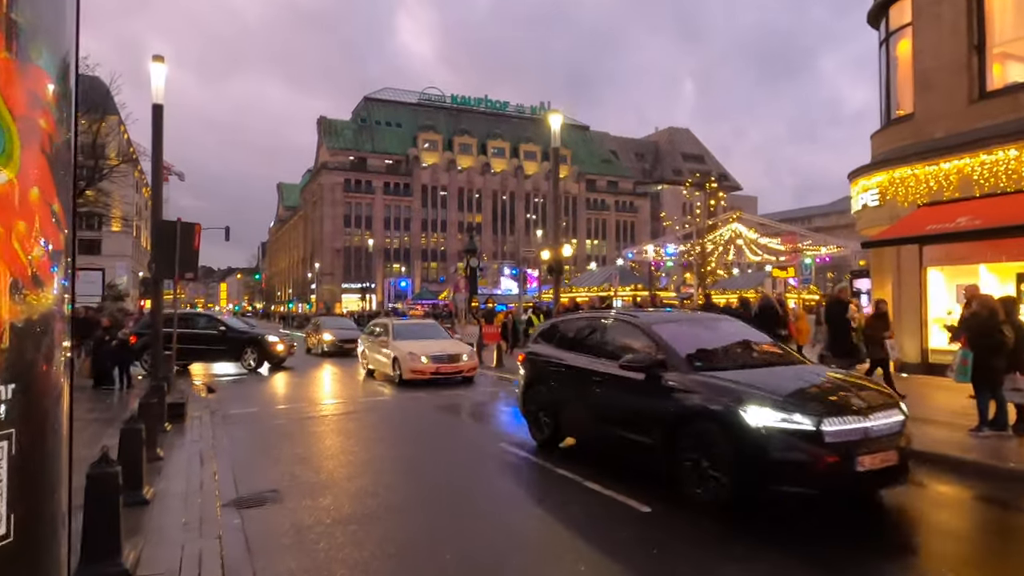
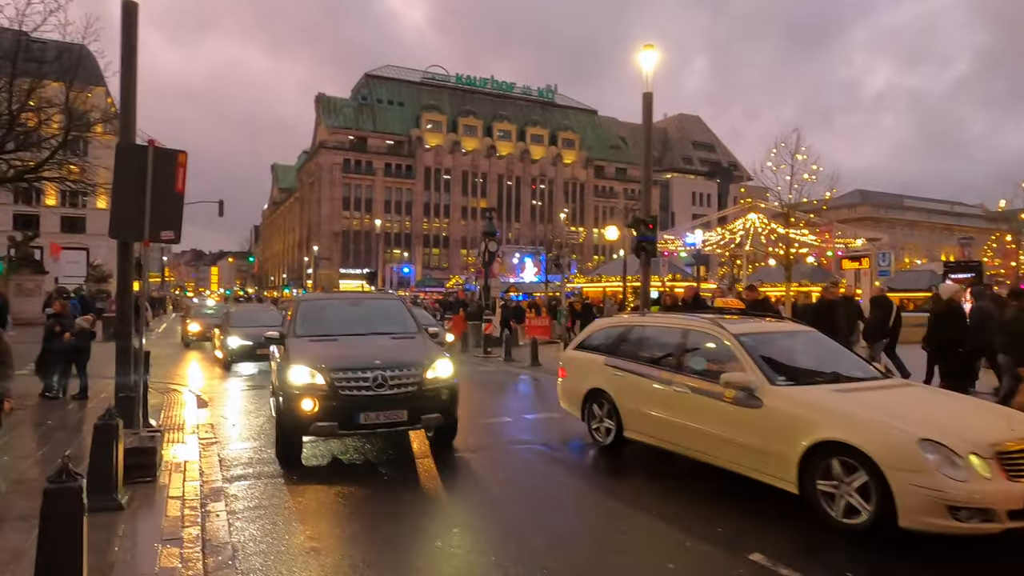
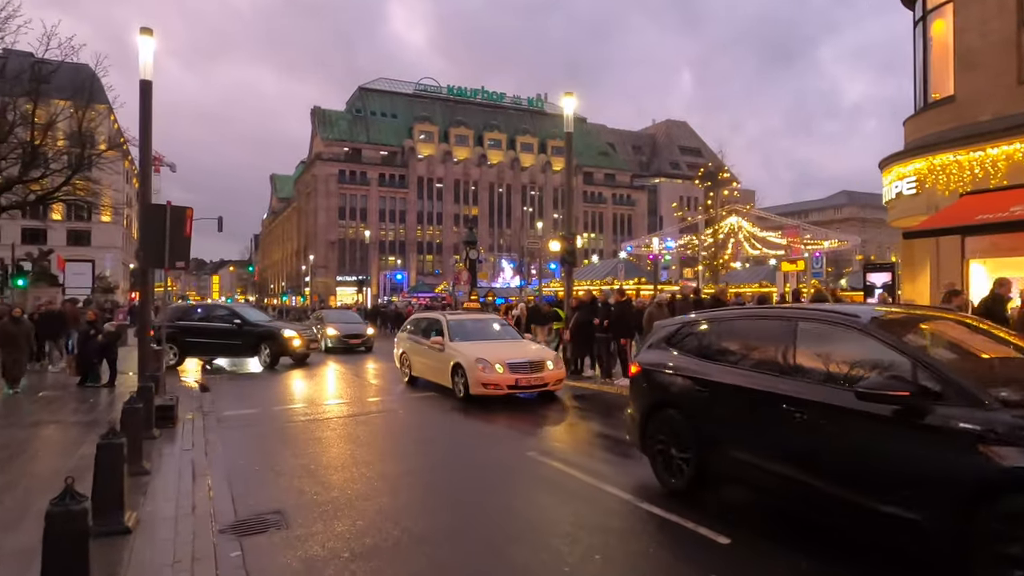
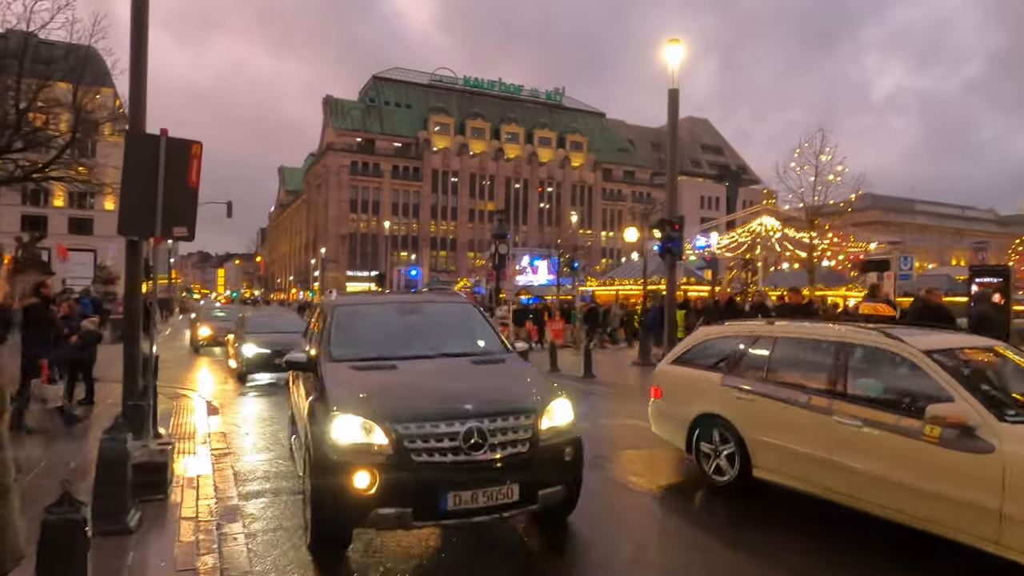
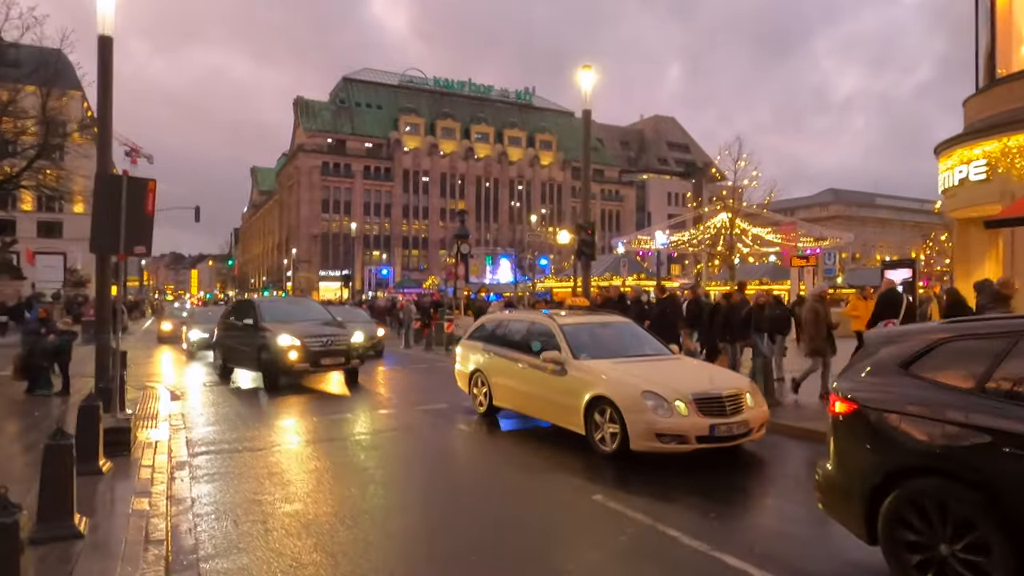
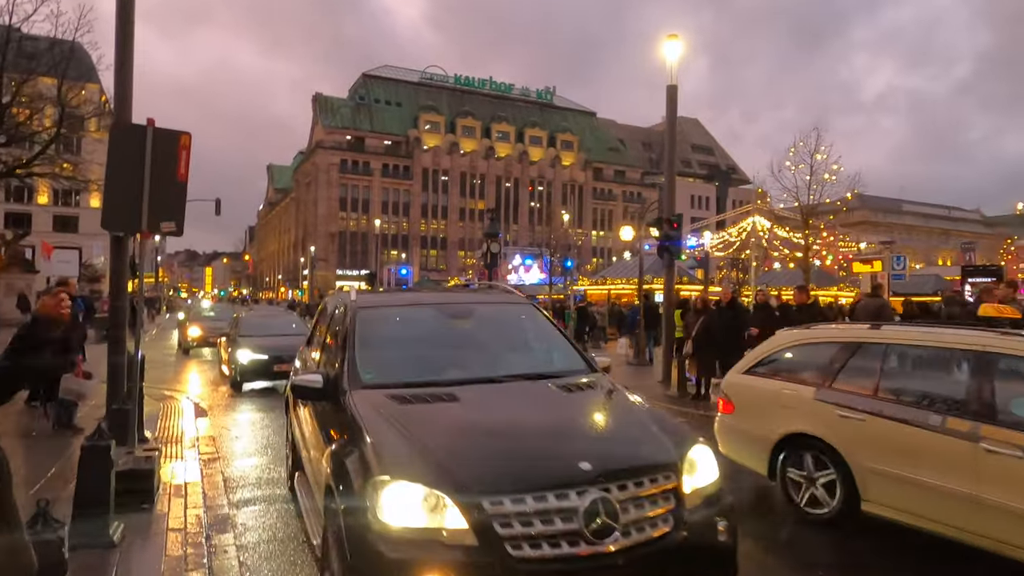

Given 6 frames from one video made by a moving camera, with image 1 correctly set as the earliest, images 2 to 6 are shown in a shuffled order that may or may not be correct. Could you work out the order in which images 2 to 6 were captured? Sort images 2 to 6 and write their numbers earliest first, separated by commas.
3, 5, 2, 4, 6
